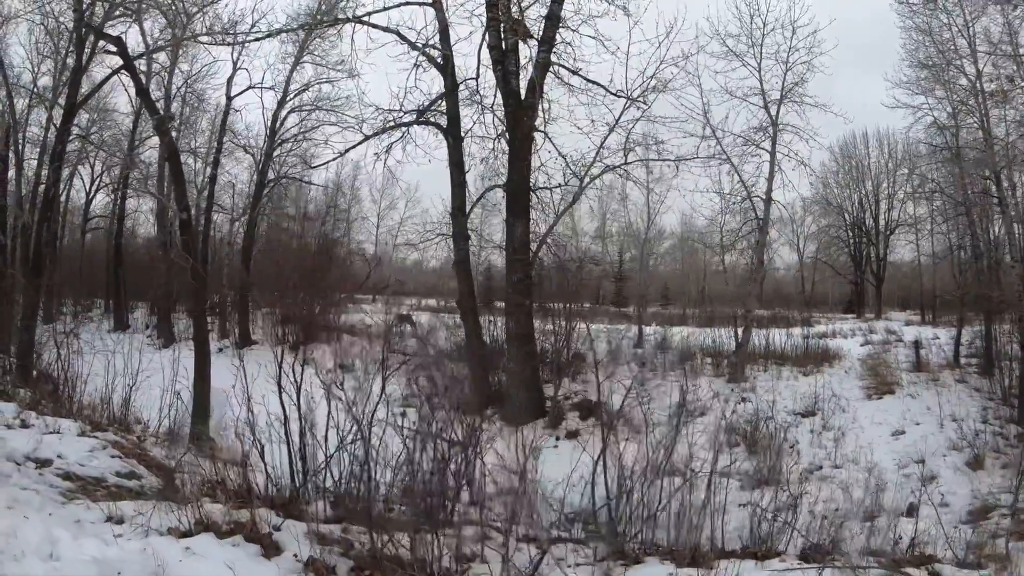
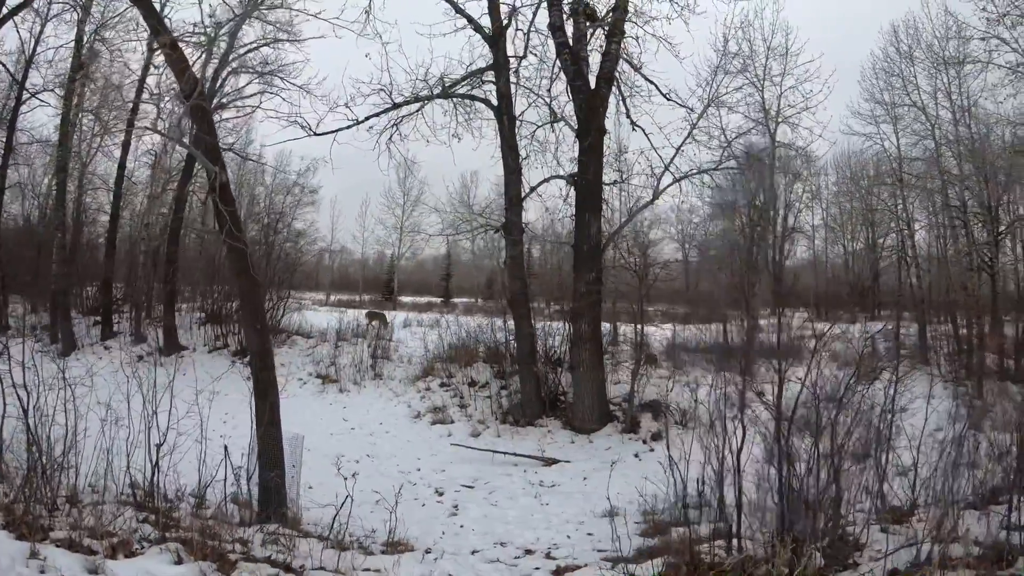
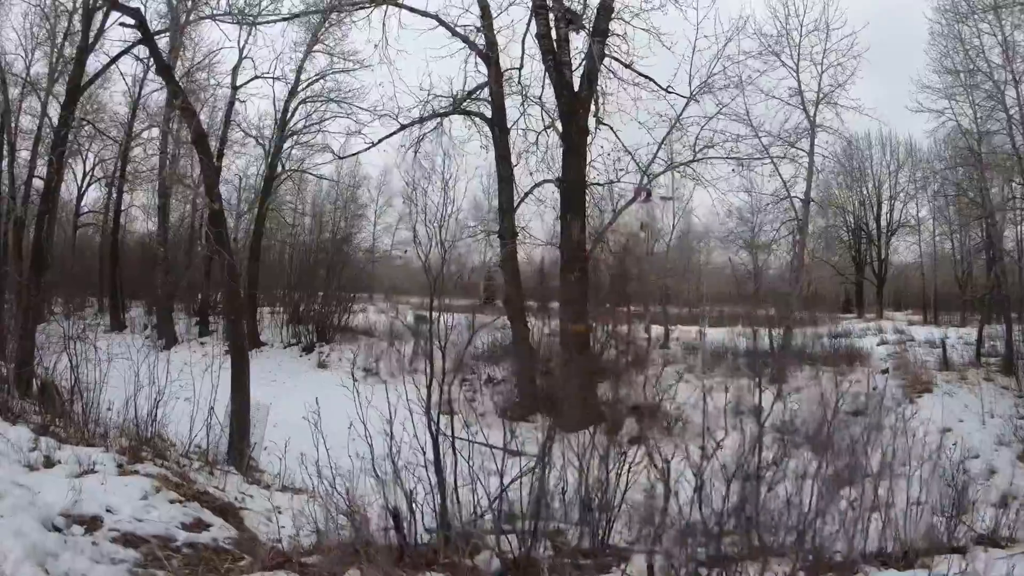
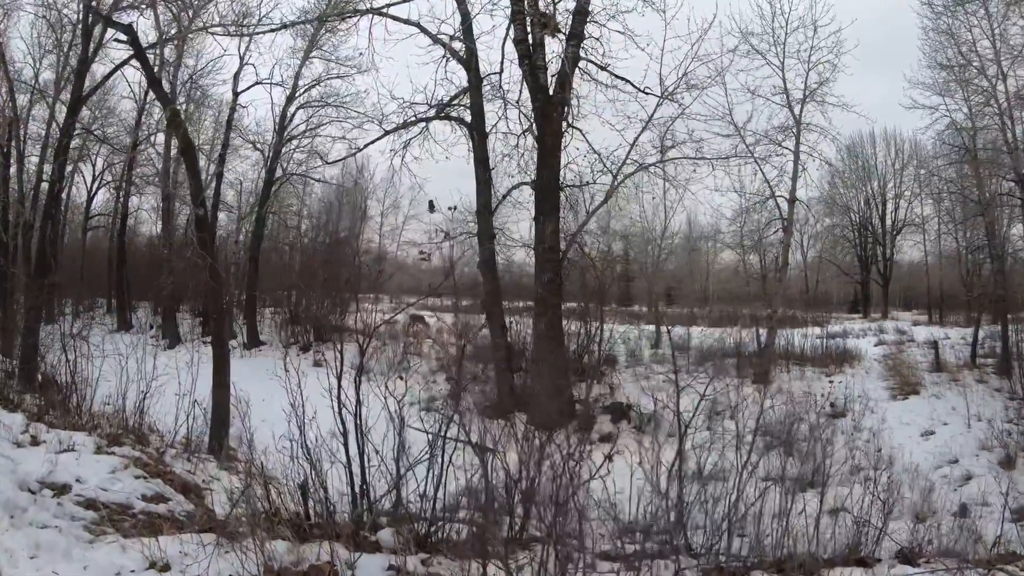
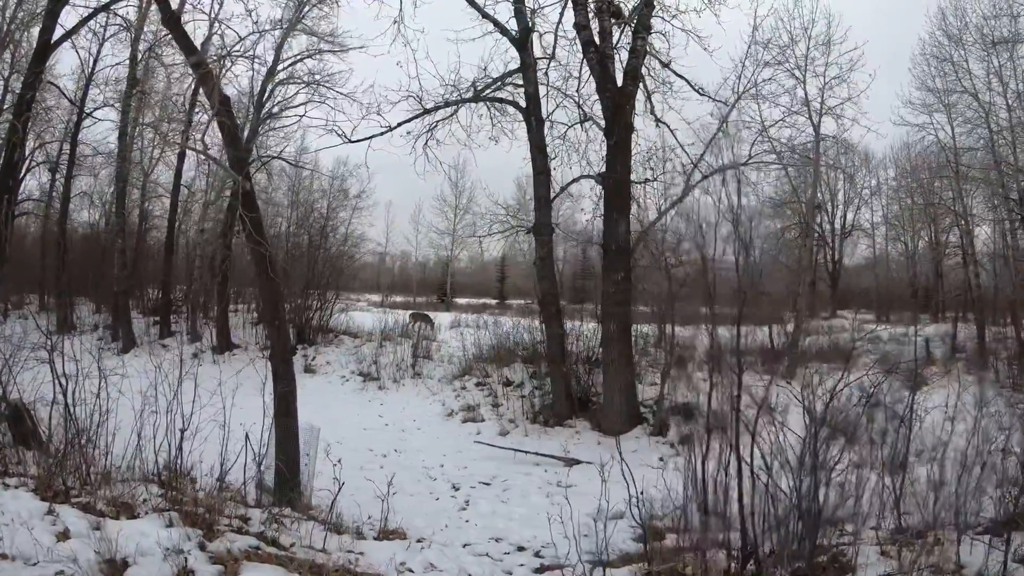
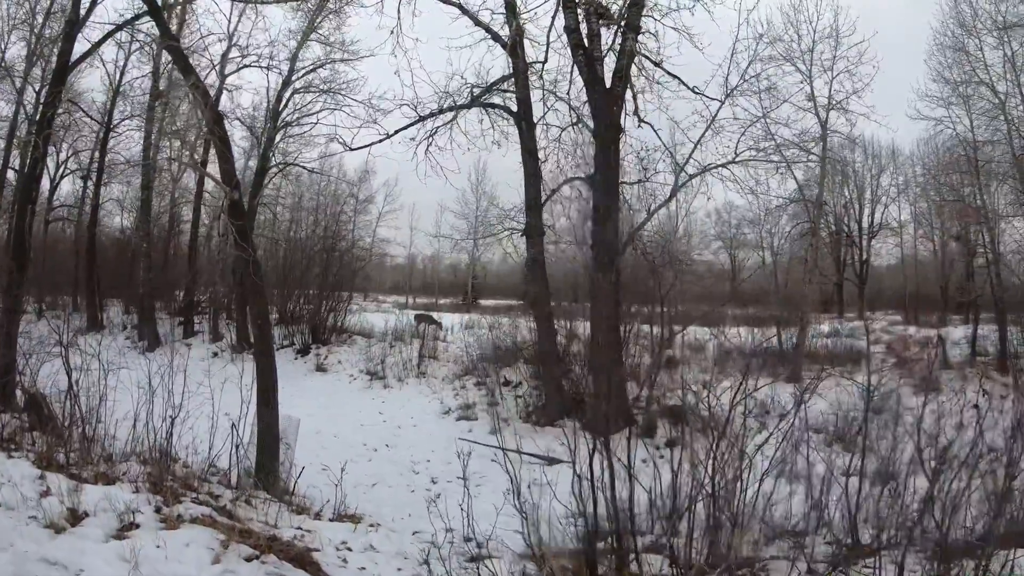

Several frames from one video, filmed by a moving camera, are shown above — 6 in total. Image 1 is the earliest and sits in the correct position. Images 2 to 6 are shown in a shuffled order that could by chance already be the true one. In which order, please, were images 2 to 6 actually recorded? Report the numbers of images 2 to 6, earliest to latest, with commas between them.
4, 3, 6, 5, 2
